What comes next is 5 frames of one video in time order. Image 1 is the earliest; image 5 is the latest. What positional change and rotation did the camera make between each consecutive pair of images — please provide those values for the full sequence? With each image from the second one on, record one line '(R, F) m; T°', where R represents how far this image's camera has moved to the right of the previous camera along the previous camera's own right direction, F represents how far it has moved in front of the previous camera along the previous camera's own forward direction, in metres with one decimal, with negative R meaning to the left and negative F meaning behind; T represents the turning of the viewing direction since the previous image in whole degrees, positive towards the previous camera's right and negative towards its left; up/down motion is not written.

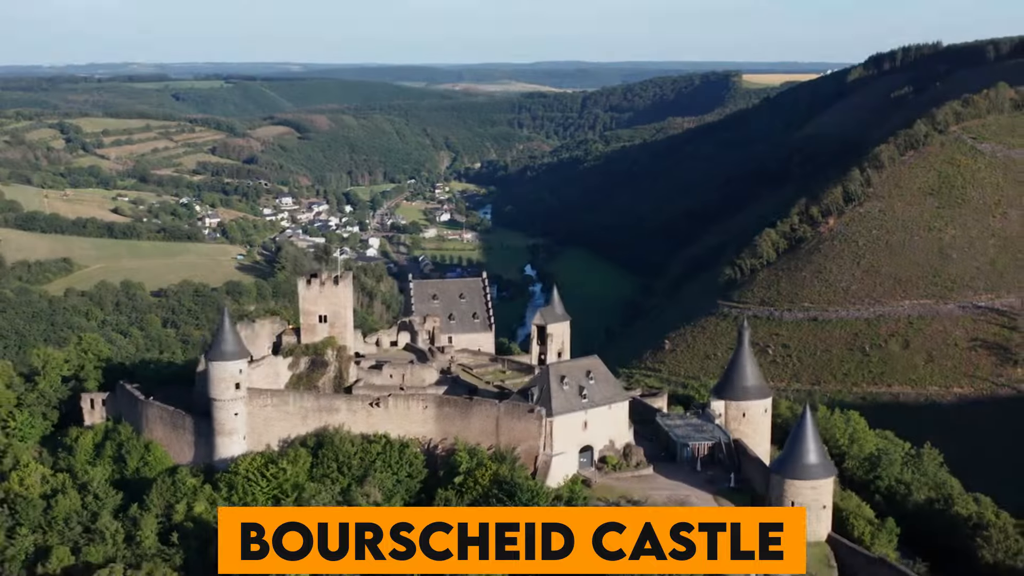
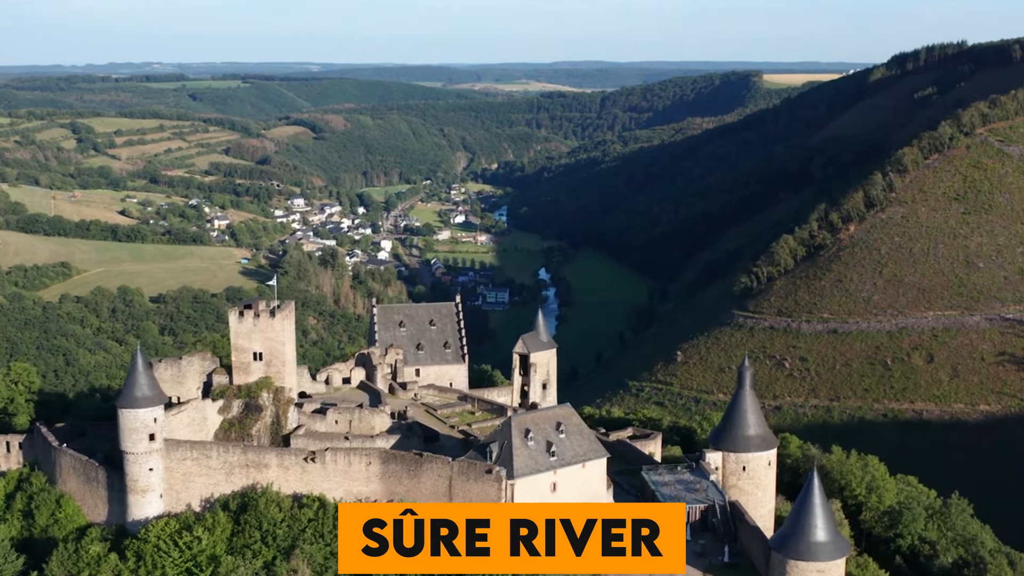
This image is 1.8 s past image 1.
(+1.4, +5.0) m; -1°
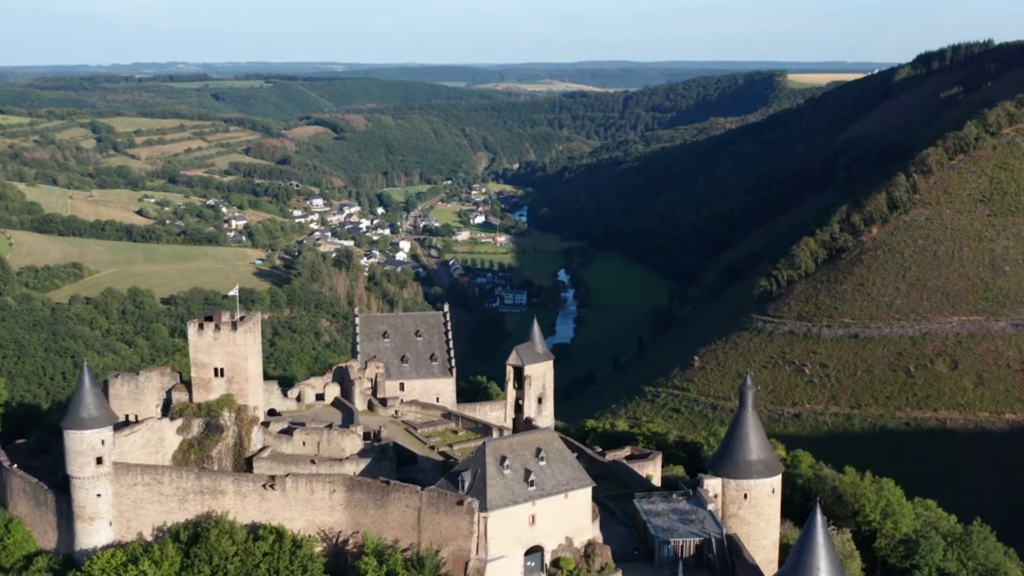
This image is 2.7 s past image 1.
(+1.0, +2.5) m; -1°
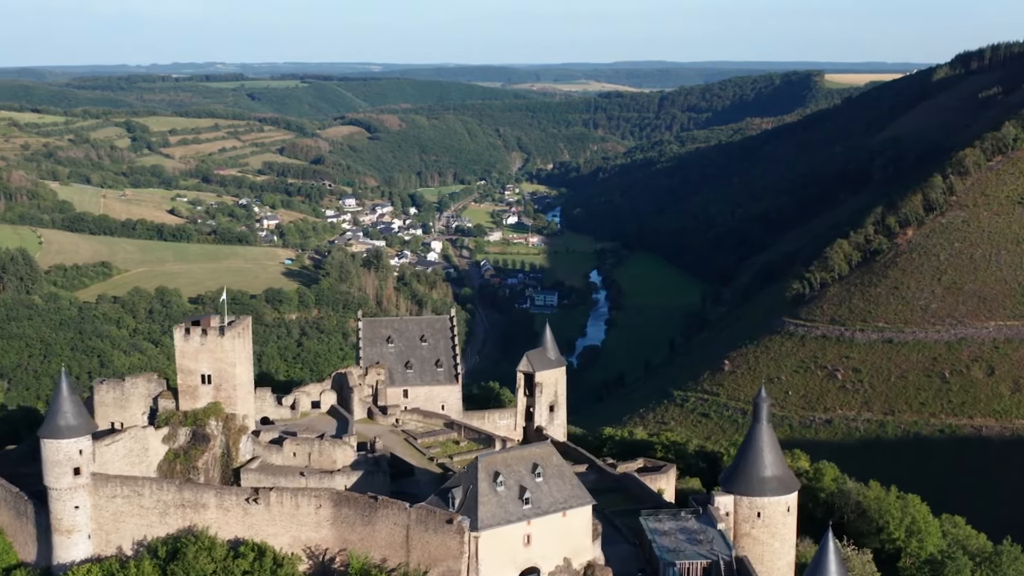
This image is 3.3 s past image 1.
(+0.8, +1.5) m; -2°
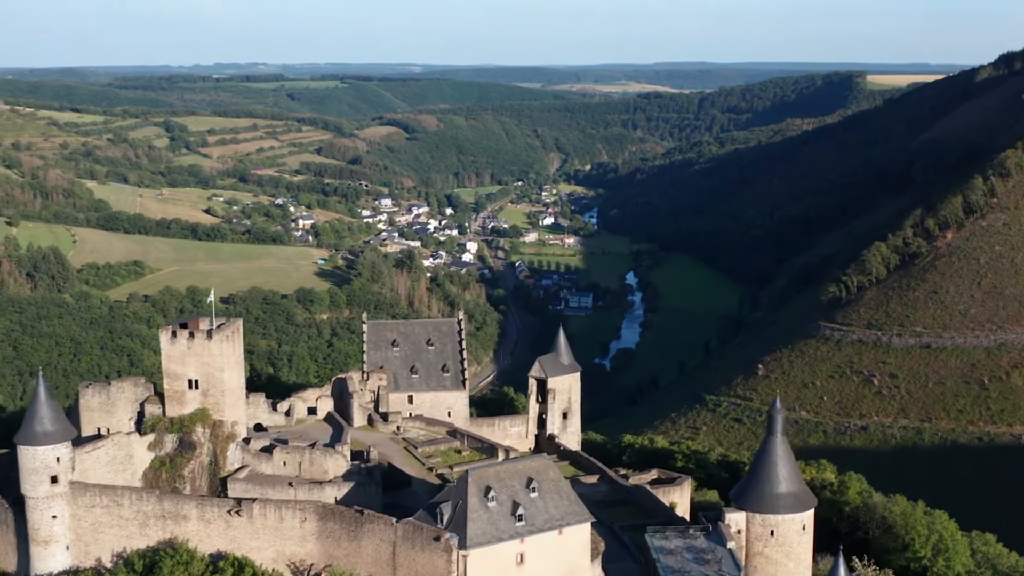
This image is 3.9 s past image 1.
(+0.8, +1.4) m; -2°
